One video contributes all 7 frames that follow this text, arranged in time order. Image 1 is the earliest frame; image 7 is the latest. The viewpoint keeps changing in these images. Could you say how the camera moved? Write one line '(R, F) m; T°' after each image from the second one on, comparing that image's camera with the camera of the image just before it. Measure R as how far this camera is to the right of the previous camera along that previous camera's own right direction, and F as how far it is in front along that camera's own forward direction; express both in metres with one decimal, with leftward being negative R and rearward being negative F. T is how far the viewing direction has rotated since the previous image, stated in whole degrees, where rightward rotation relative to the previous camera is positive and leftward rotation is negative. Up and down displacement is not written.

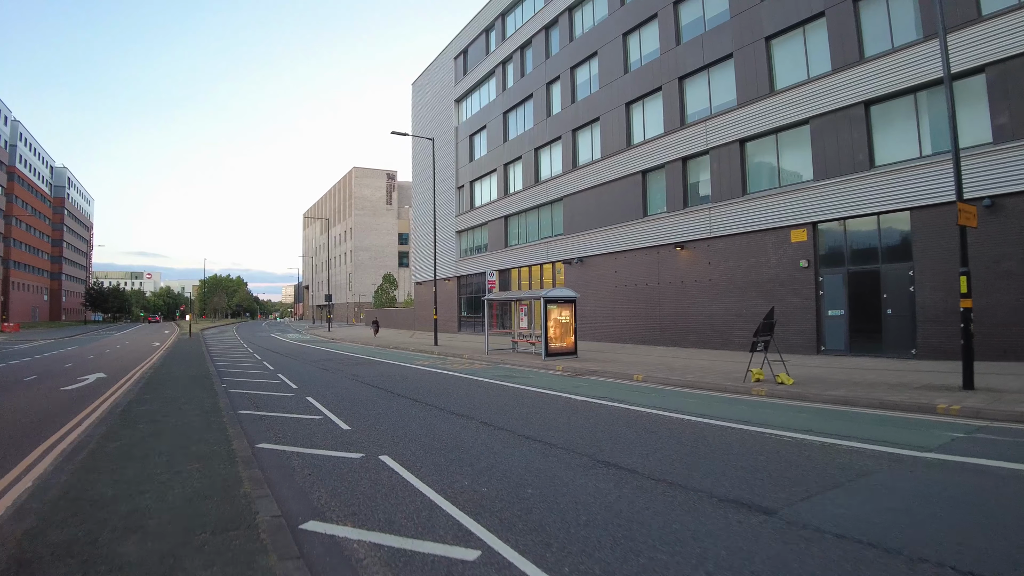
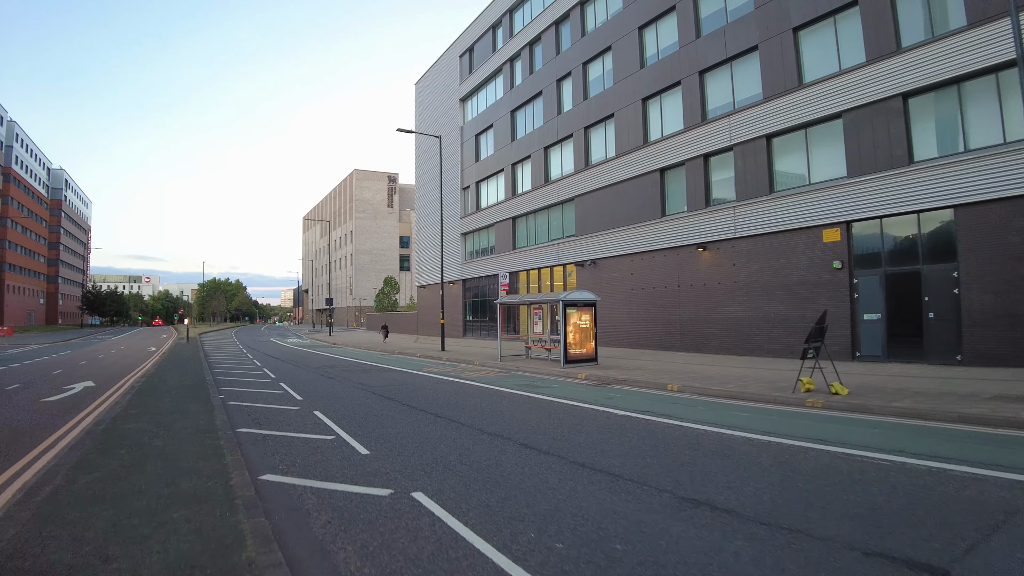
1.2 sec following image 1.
(-0.5, +1.0) m; 0°
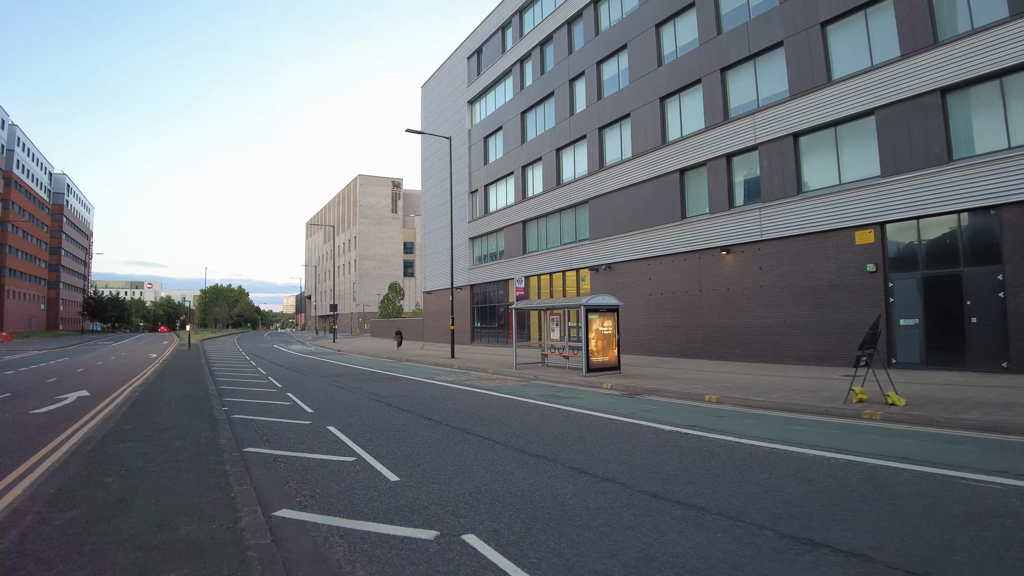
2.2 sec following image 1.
(-0.5, +0.8) m; 0°
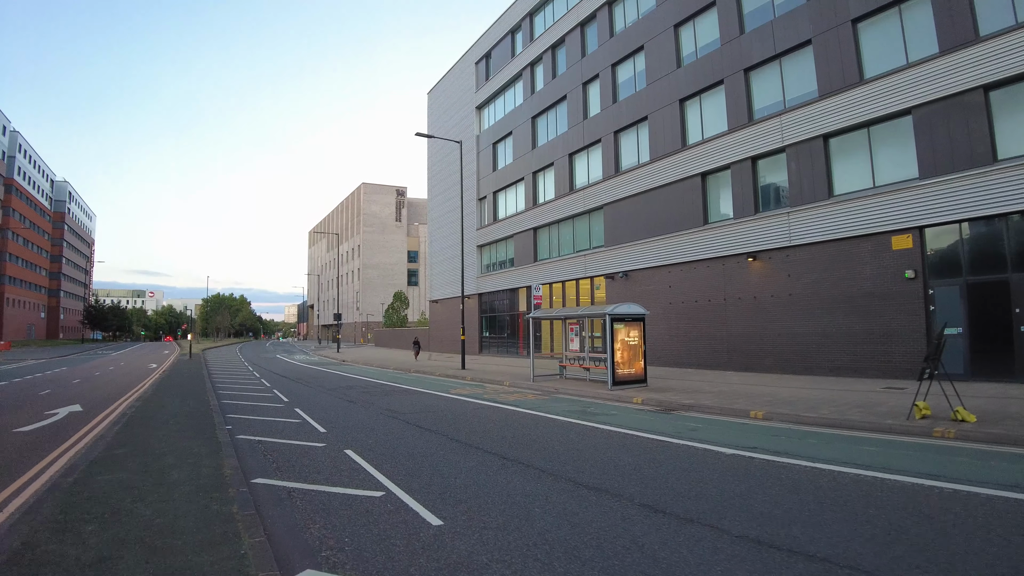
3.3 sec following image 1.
(-0.5, +0.8) m; 0°
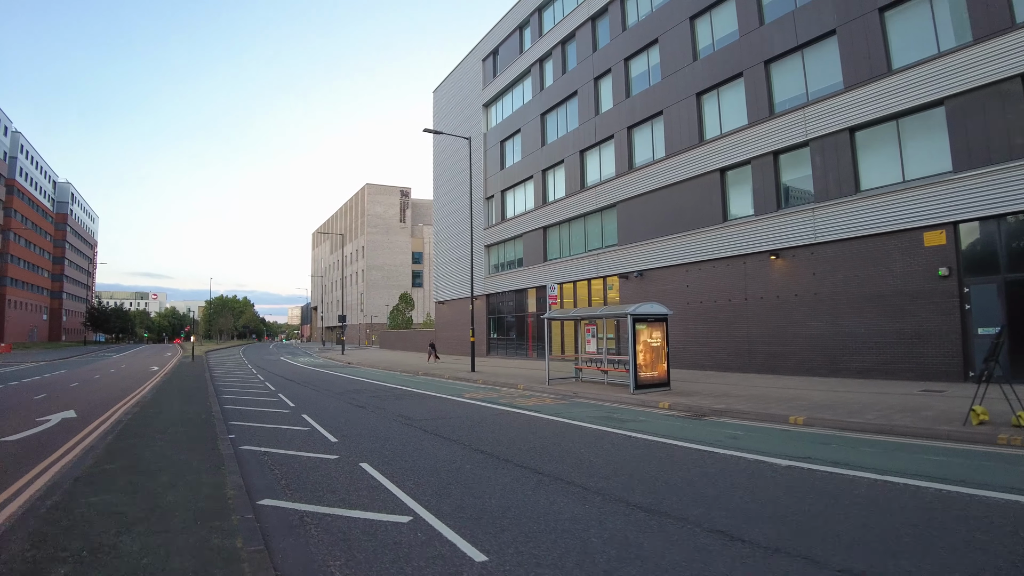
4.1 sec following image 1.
(-0.3, +0.6) m; 0°
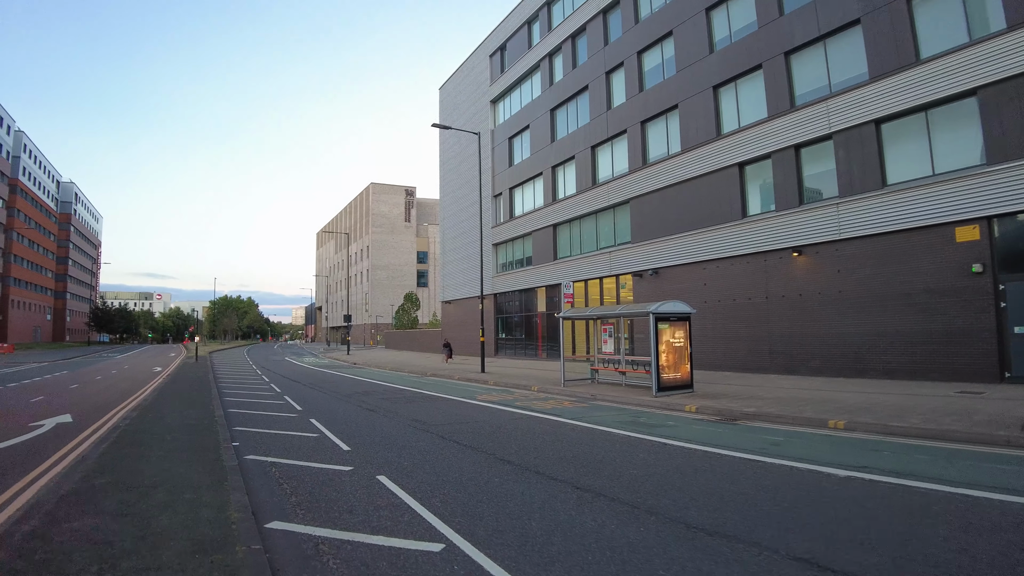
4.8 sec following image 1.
(-0.3, +0.6) m; 0°
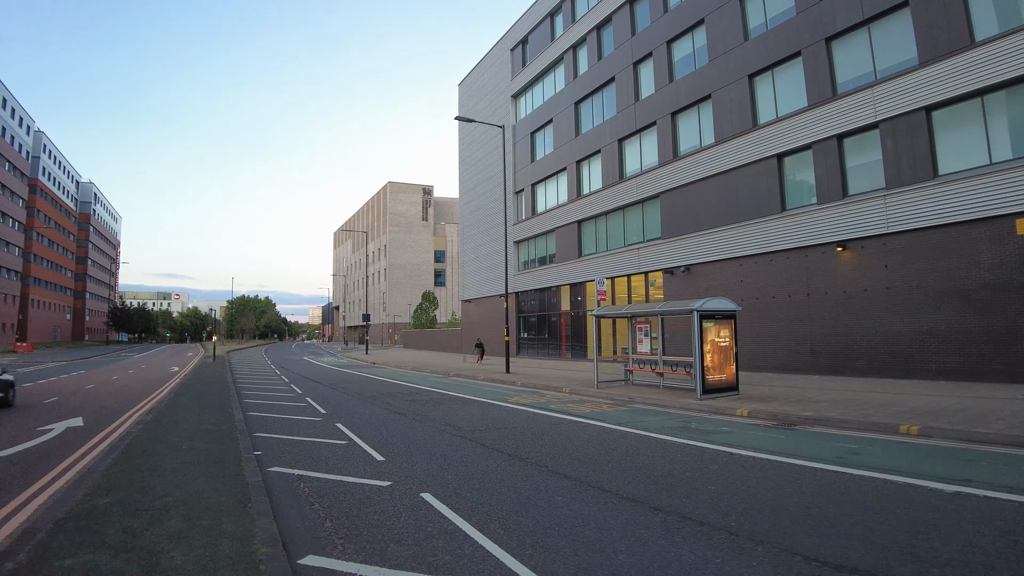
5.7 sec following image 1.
(-0.4, +0.7) m; -2°
